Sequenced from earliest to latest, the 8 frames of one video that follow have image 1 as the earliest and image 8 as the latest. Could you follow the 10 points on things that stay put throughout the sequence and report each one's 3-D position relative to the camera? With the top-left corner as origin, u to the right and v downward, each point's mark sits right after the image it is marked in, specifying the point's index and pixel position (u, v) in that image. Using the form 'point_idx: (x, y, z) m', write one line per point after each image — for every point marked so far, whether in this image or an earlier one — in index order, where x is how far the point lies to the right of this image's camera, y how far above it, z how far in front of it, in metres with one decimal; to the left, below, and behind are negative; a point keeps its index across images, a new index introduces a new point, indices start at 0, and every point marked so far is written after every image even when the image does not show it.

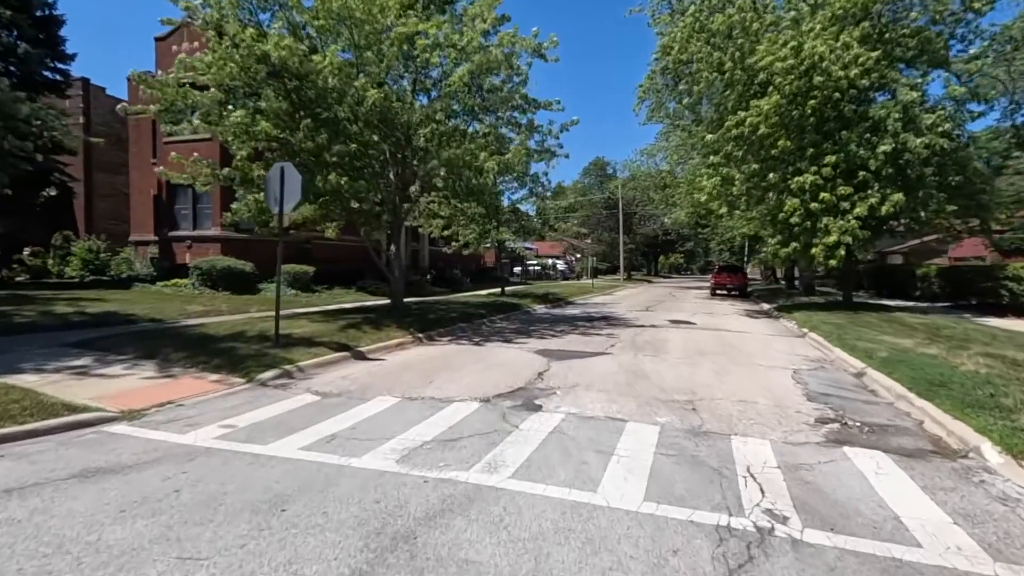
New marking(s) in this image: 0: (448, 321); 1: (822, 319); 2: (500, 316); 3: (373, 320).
0: (-1.9, -1.0, +16.3) m
1: (+10.2, -1.0, +17.7) m
2: (-0.4, -1.0, +19.1) m
3: (-3.8, -0.9, +14.8) m
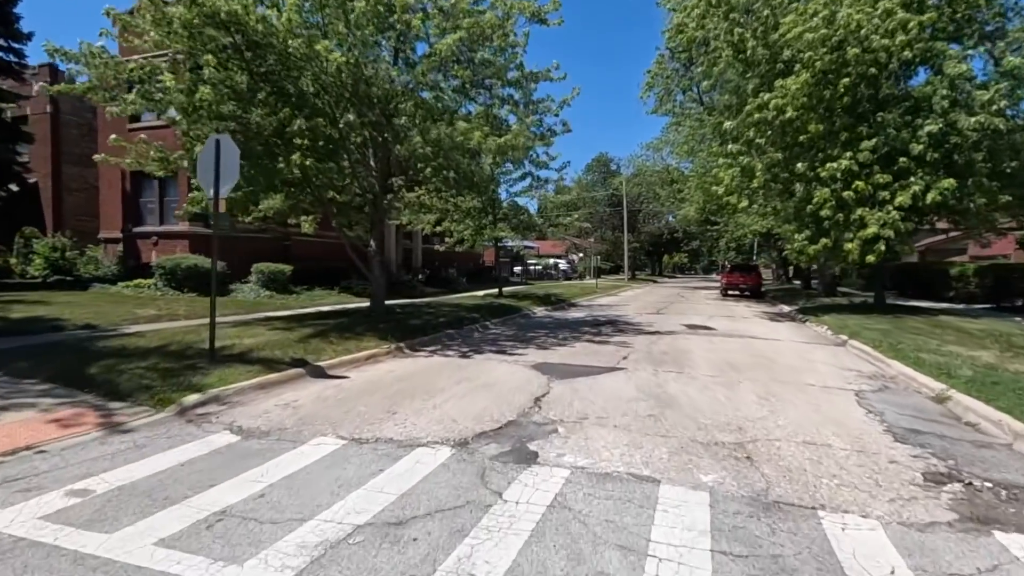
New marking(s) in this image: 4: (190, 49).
0: (-2.1, -1.0, +14.2) m
1: (+10.1, -1.0, +15.6) m
2: (-0.5, -1.0, +17.1) m
3: (-3.9, -0.9, +12.8) m
4: (-7.2, +5.4, +12.1) m
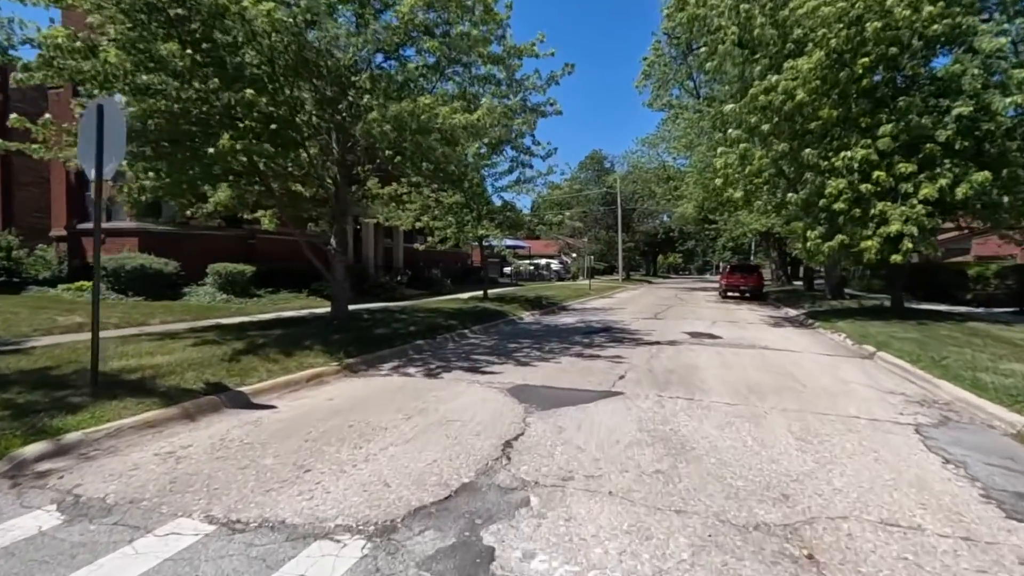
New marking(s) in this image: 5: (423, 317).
0: (-2.5, -1.1, +12.4) m
1: (+9.6, -1.1, +13.9) m
2: (-1.0, -1.1, +15.3) m
3: (-4.4, -1.0, +10.9) m
4: (-7.7, +5.3, +10.2) m
5: (-2.6, -0.9, +15.5) m
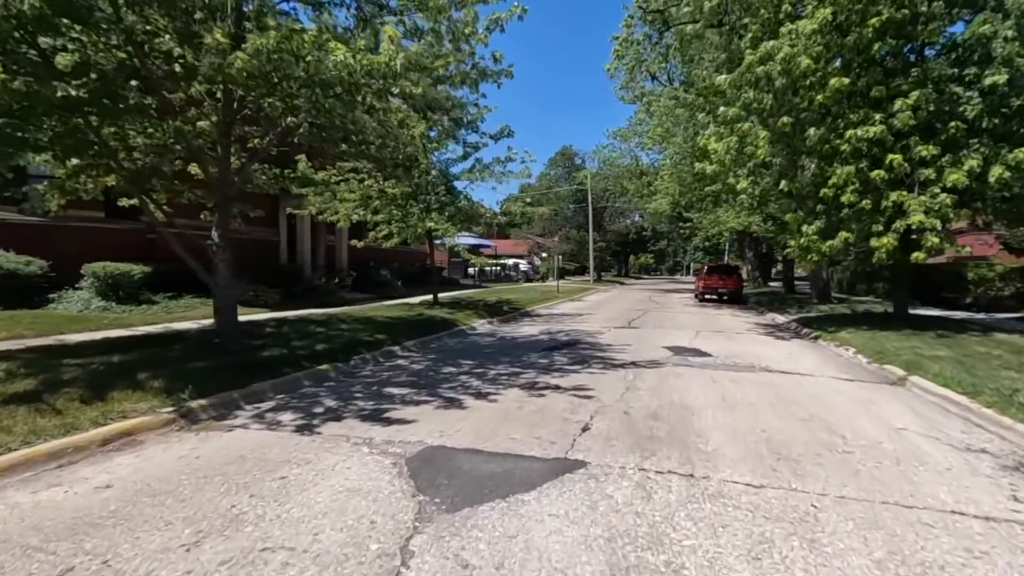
0: (-3.7, -1.3, +9.4) m
1: (+8.4, -1.2, +11.5) m
2: (-2.3, -1.3, +12.3) m
3: (-5.5, -1.1, +7.8) m
4: (-8.7, +5.1, +6.9) m
5: (-3.9, -1.0, +12.5) m
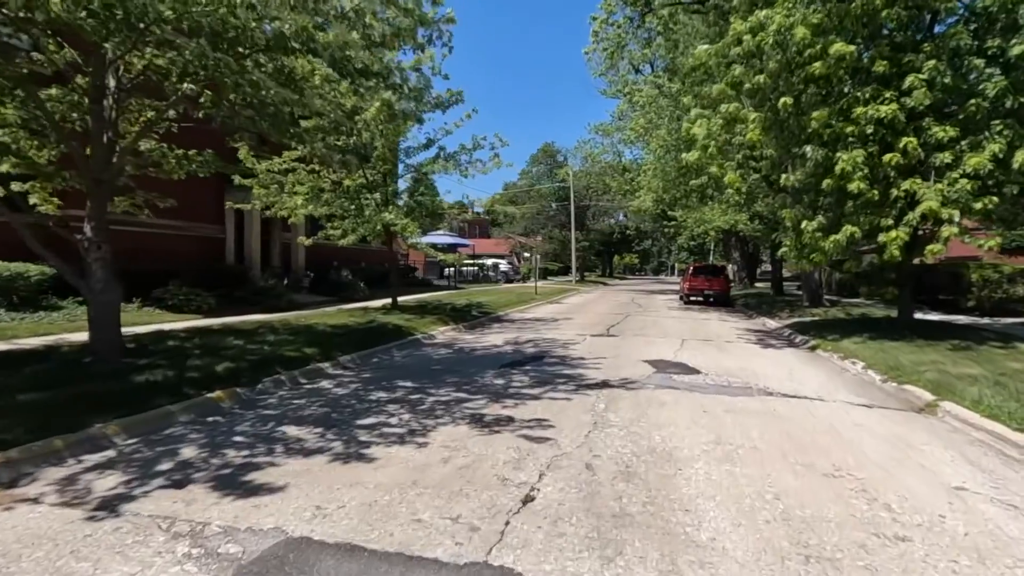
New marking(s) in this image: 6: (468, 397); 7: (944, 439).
0: (-4.5, -1.4, +7.4) m
1: (+7.5, -1.3, +9.8) m
2: (-3.2, -1.3, +10.4) m
3: (-6.2, -1.2, +5.8) m
4: (-9.5, +5.1, +4.8) m
5: (-4.8, -1.1, +10.5) m
6: (-0.6, -1.6, +7.8) m
7: (+5.0, -1.7, +6.2) m
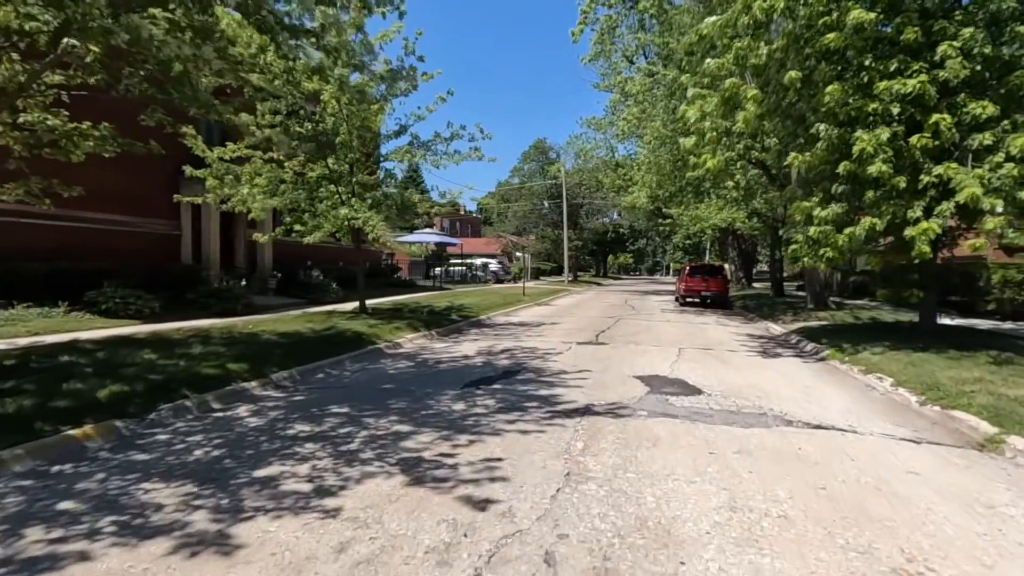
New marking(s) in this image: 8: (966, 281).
0: (-5.0, -1.4, +5.8) m
1: (+7.0, -1.4, +8.3) m
2: (-3.8, -1.4, +8.8) m
3: (-6.7, -1.3, +4.1) m
4: (-10.0, +5.0, +3.1) m
5: (-5.3, -1.1, +8.9) m
6: (-1.2, -1.6, +6.2) m
7: (+4.5, -1.8, +4.6) m
8: (+15.6, +0.2, +18.5) m
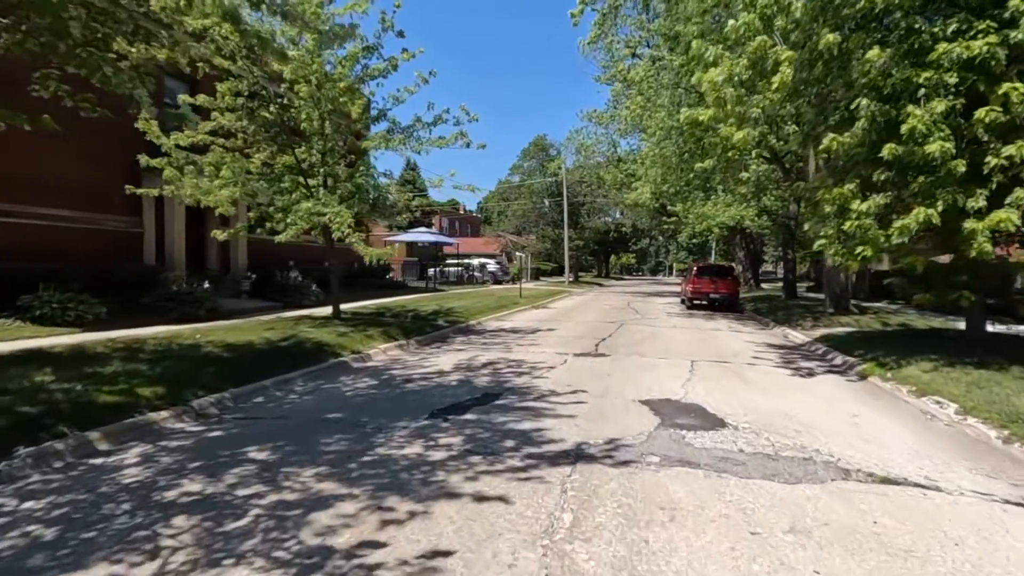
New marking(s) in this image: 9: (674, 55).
0: (-5.3, -1.5, +4.1) m
1: (+6.7, -1.5, +6.6) m
2: (-4.0, -1.5, +7.1) m
3: (-7.1, -1.3, +2.5) m
4: (-10.3, +4.9, +1.5) m
5: (-5.6, -1.2, +7.3) m
6: (-1.5, -1.7, +4.6) m
7: (+4.2, -1.9, +3.0) m
8: (+15.3, +0.1, +16.8) m
9: (+5.7, +8.3, +18.9) m
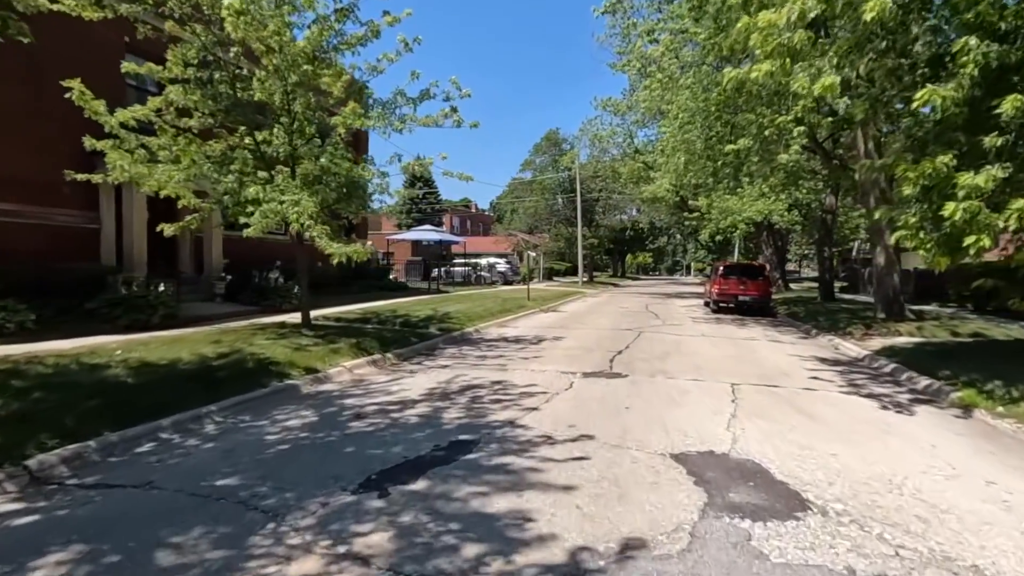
0: (-5.6, -1.6, +2.1) m
1: (+6.4, -1.5, +4.3) m
2: (-4.3, -1.6, +5.1) m
3: (-7.4, -1.4, +0.5) m
4: (-10.7, +4.8, -0.4) m
5: (-5.8, -1.3, +5.2) m
6: (-1.8, -1.8, +2.4) m
7: (+3.8, -1.9, +0.7) m
8: (+15.4, +0.1, +14.1) m
9: (+5.8, +8.2, +16.5) m
